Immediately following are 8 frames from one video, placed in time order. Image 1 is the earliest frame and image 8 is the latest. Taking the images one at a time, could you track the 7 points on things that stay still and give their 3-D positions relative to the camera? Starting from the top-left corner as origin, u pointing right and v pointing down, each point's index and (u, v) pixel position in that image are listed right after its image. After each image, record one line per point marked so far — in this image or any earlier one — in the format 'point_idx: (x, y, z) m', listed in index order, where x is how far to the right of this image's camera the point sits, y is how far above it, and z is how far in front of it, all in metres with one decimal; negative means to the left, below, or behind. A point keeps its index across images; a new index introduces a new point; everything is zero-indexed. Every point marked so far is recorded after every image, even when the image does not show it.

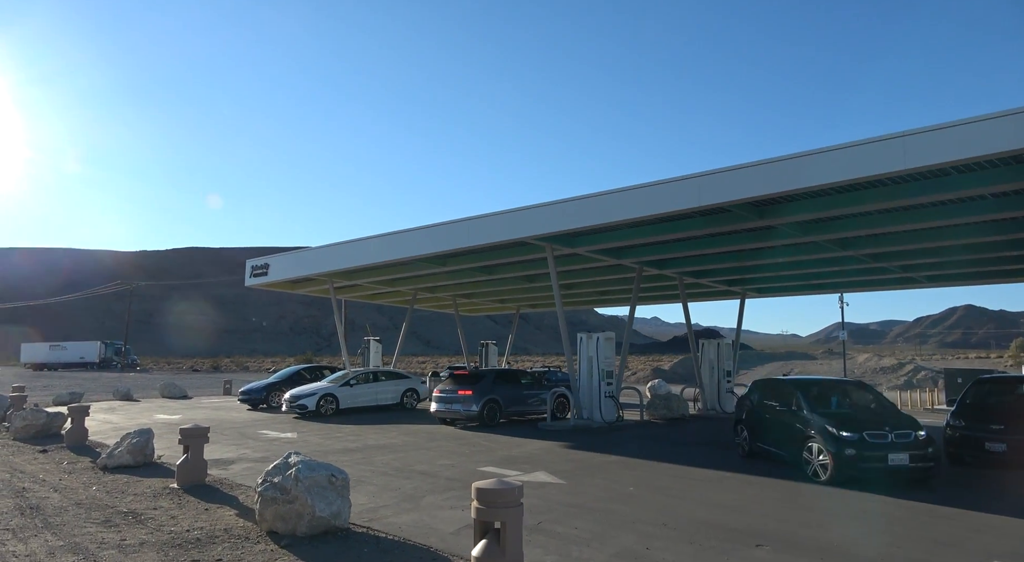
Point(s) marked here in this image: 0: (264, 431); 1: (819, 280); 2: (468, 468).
0: (-6.2, -3.8, +16.8) m
1: (+8.8, +0.1, +19.1) m
2: (-0.7, -3.0, +11.0) m
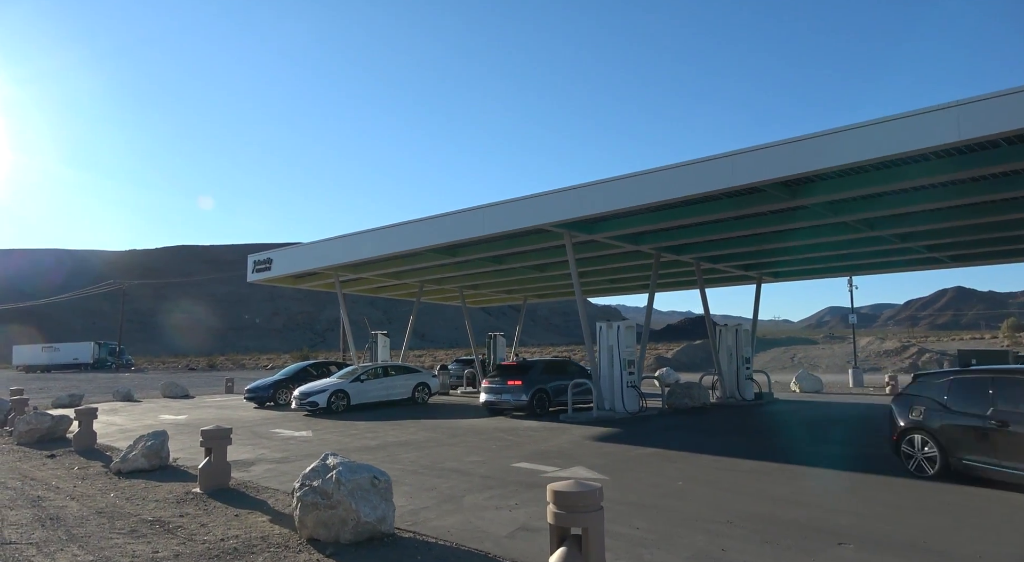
0: (-5.7, -3.6, +16.4) m
1: (+9.2, +0.6, +18.8) m
2: (-0.2, -2.9, +10.5) m
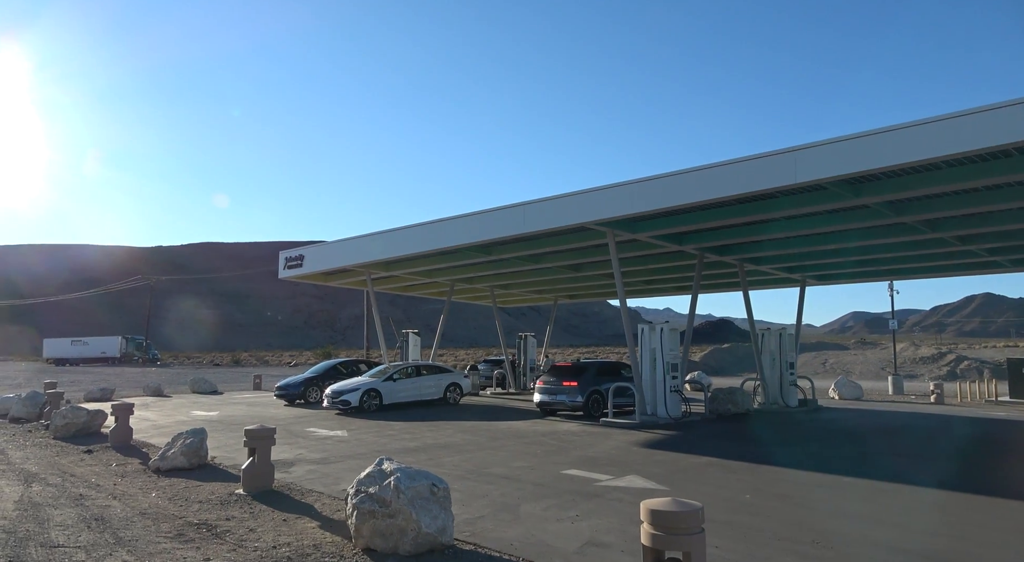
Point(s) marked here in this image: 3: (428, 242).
0: (-4.8, -3.5, +16.1) m
1: (+10.2, +0.5, +18.1) m
2: (+0.6, -2.9, +10.1) m
3: (-2.5, +1.2, +19.8) m
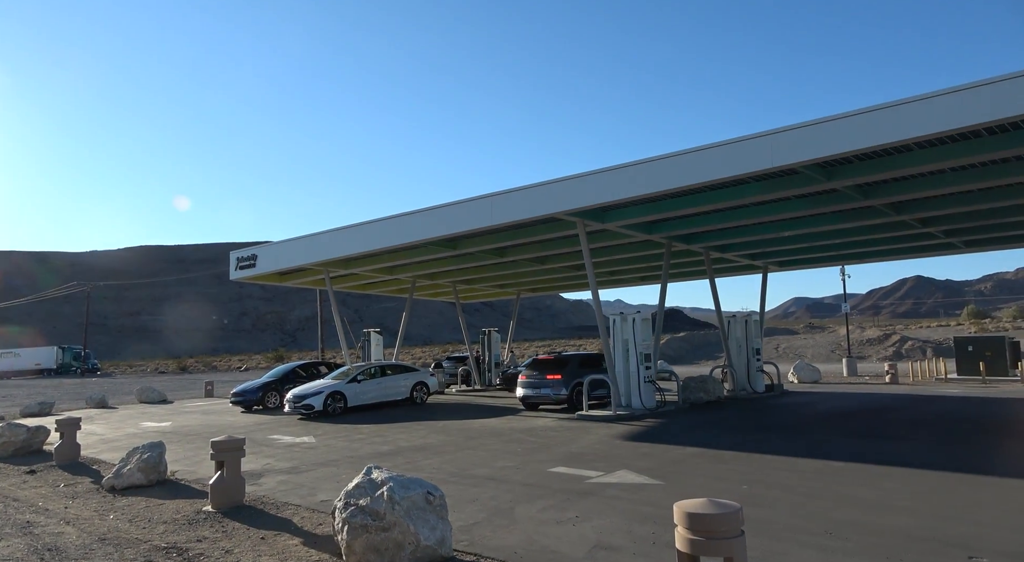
0: (-5.4, -3.6, +15.4) m
1: (+9.3, +0.9, +18.4) m
2: (+0.4, -2.7, +9.8) m
3: (-3.5, +1.2, +19.2) m
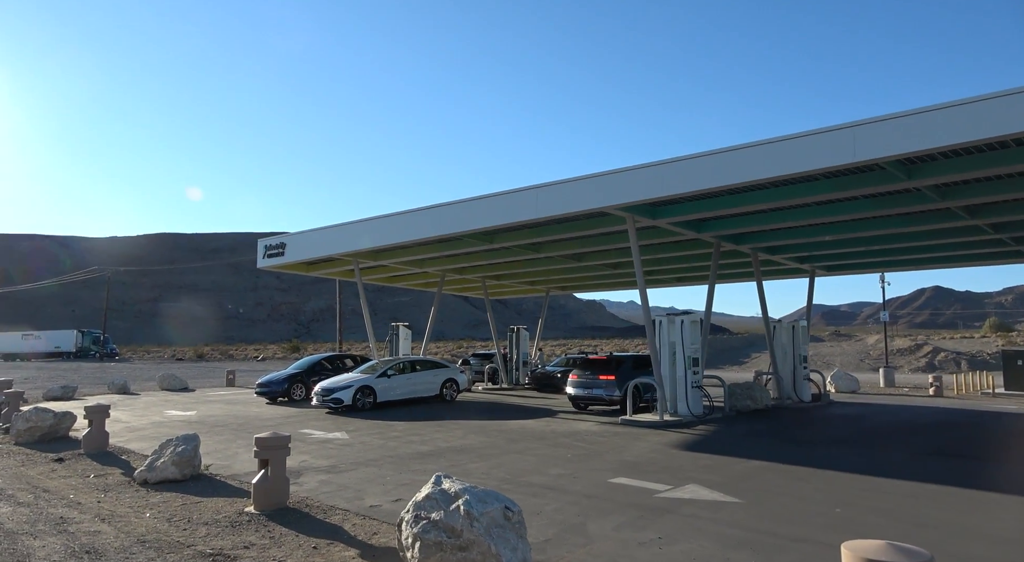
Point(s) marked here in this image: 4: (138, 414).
0: (-4.5, -3.3, +14.9) m
1: (+10.3, +0.7, +17.5) m
2: (+1.1, -2.7, +9.1) m
3: (-2.4, +1.4, +18.6) m
4: (-10.9, -3.9, +19.7) m
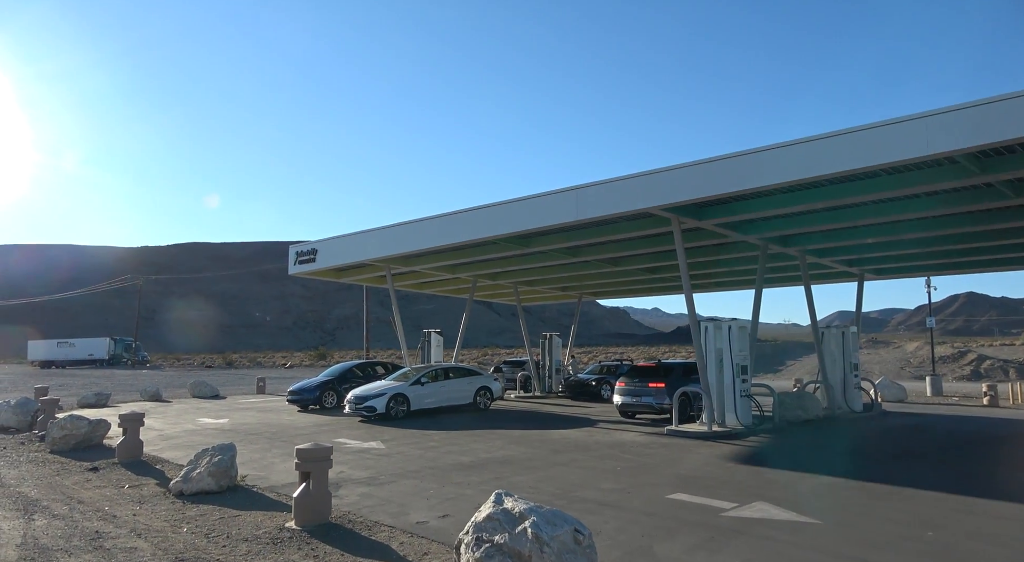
0: (-3.7, -3.4, +14.5) m
1: (+11.3, +0.6, +16.7) m
2: (+1.8, -2.7, +8.6) m
3: (-1.4, +1.3, +18.2) m
4: (-9.9, -4.1, +19.5) m
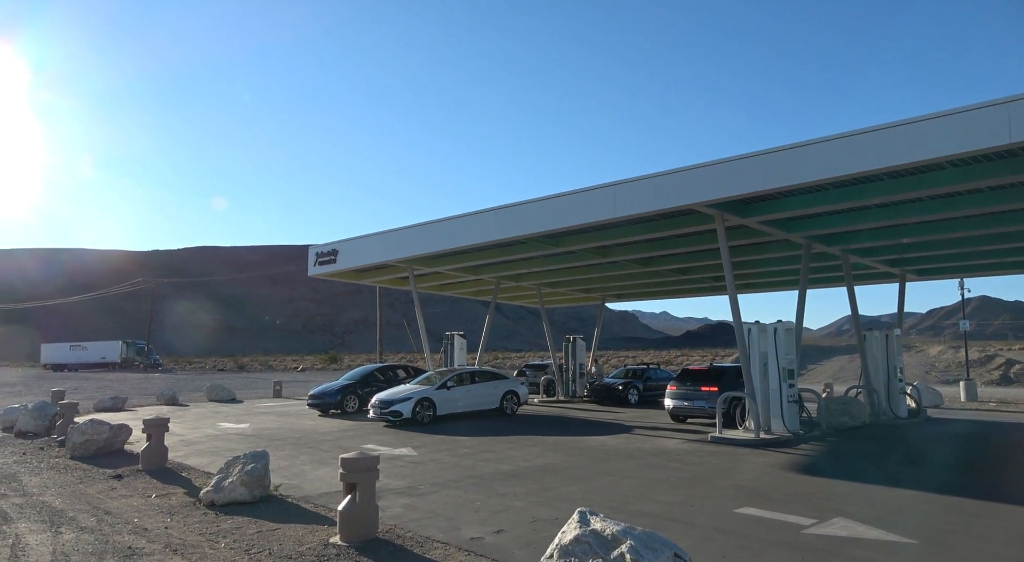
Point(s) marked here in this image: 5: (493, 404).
0: (-2.9, -3.4, +14.0) m
1: (+12.0, +0.6, +16.0) m
2: (+2.5, -2.7, +8.0) m
3: (-0.6, +1.3, +17.7) m
4: (-9.1, -4.1, +19.1) m
5: (-0.6, -3.6, +19.7) m
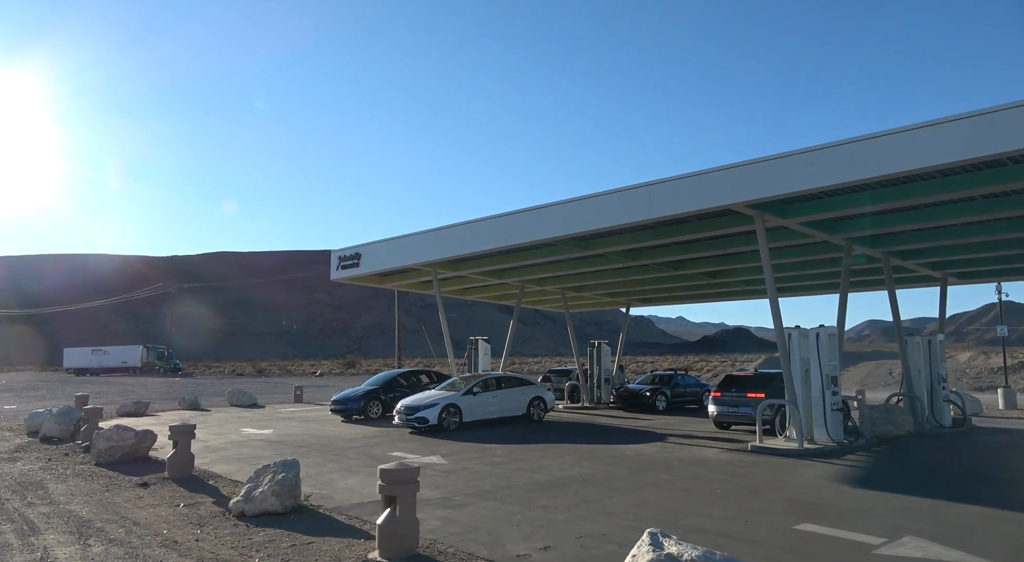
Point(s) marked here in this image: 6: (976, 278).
0: (-2.3, -3.5, +13.6) m
1: (+12.7, +0.5, +15.3) m
2: (+3.0, -2.7, +7.5) m
3: (+0.1, +1.2, +17.3) m
4: (-8.3, -4.2, +18.9) m
5: (+0.2, -3.7, +19.3) m
6: (+12.7, +0.1, +18.3) m
